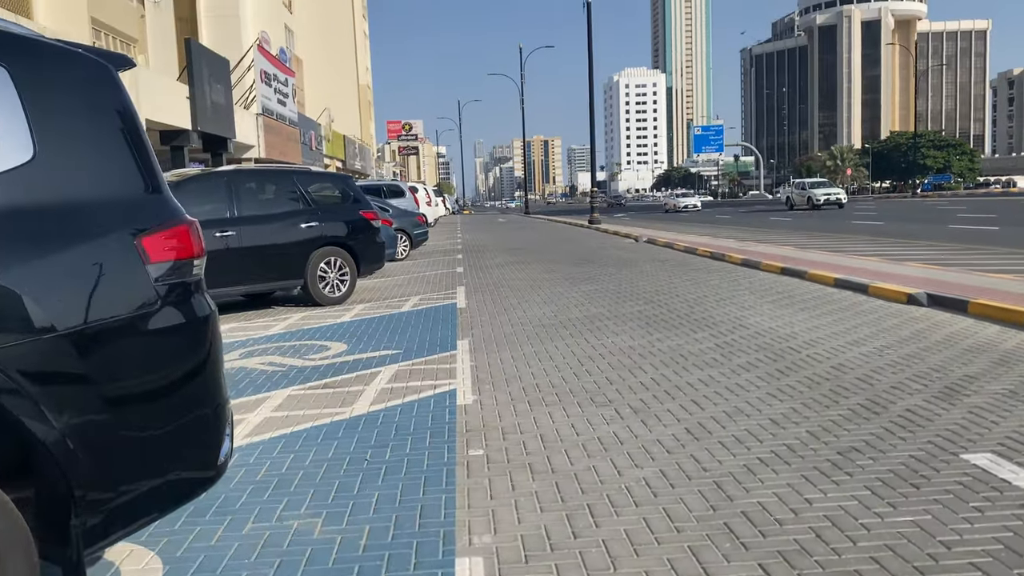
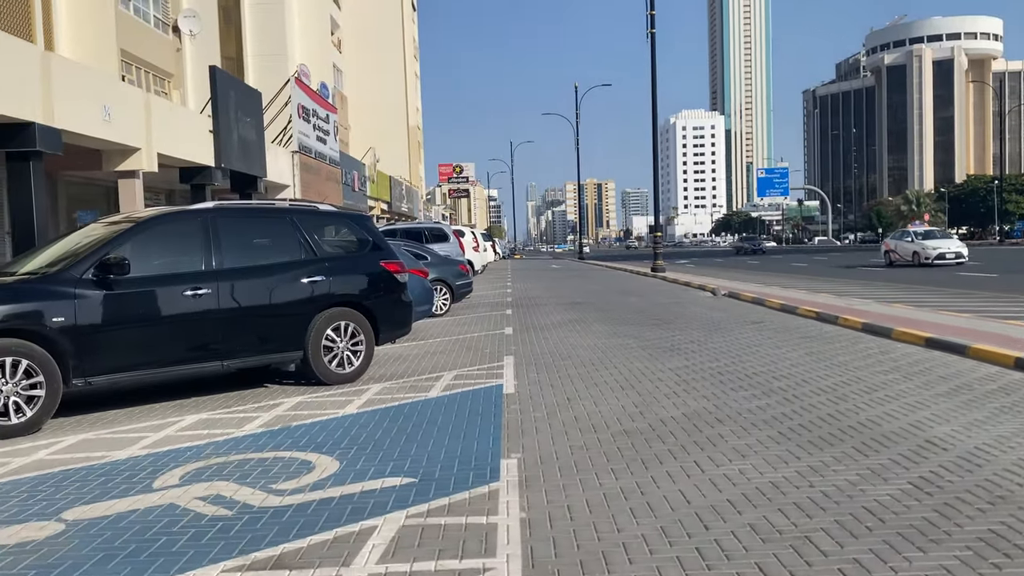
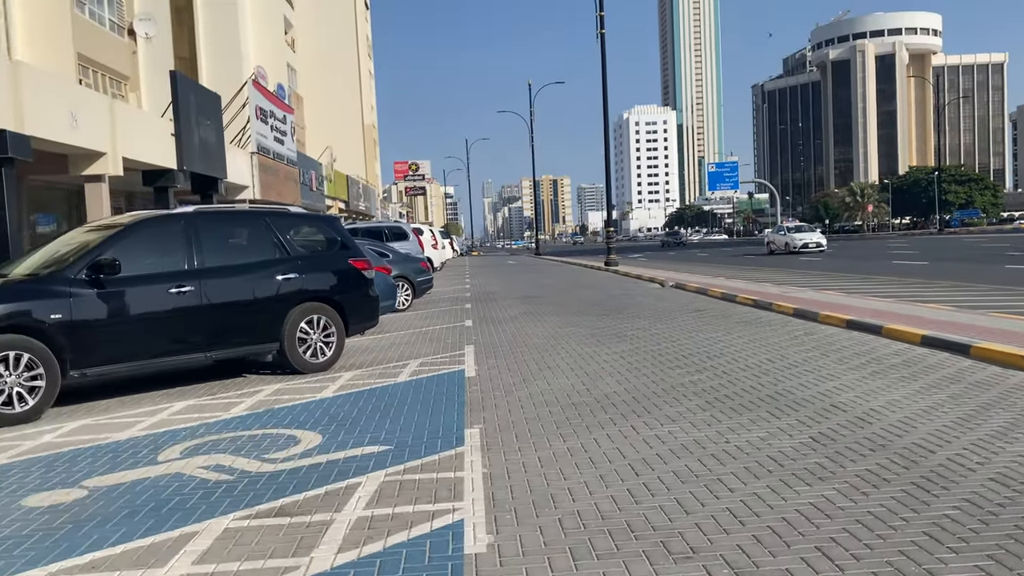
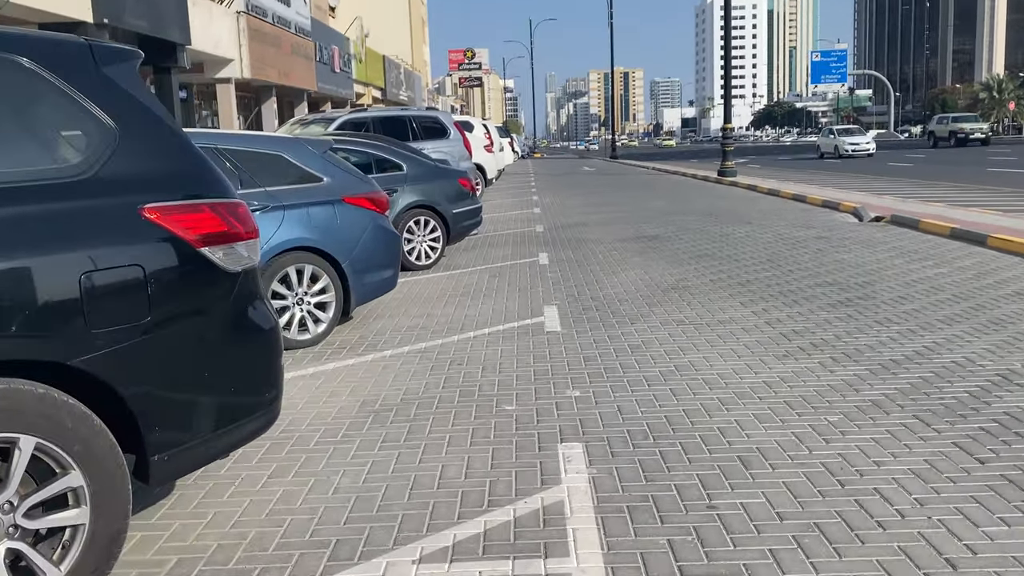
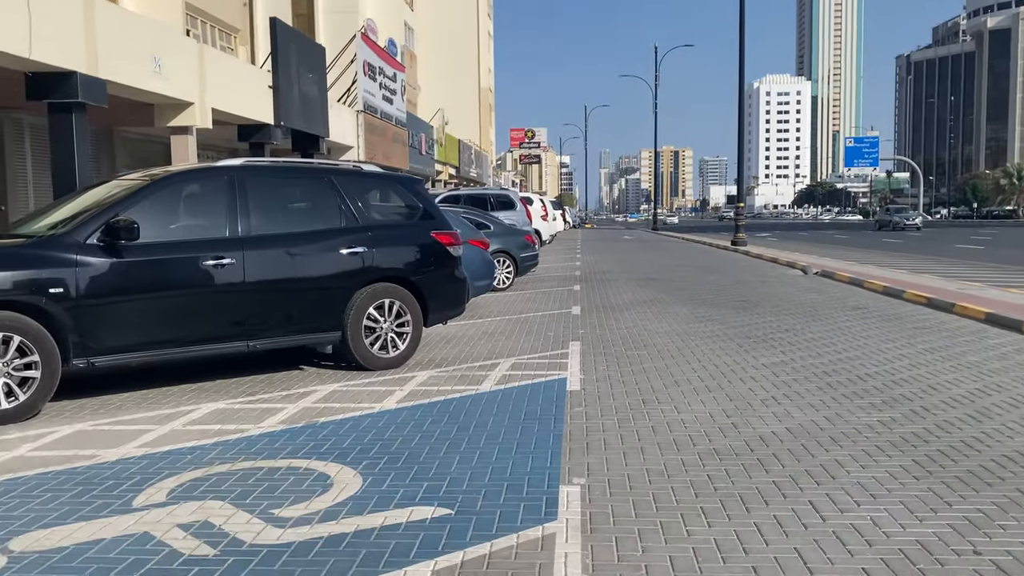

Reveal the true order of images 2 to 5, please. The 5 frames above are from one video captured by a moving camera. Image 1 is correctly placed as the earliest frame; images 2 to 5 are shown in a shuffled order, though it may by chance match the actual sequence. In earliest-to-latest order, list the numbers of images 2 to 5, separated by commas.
3, 2, 5, 4
